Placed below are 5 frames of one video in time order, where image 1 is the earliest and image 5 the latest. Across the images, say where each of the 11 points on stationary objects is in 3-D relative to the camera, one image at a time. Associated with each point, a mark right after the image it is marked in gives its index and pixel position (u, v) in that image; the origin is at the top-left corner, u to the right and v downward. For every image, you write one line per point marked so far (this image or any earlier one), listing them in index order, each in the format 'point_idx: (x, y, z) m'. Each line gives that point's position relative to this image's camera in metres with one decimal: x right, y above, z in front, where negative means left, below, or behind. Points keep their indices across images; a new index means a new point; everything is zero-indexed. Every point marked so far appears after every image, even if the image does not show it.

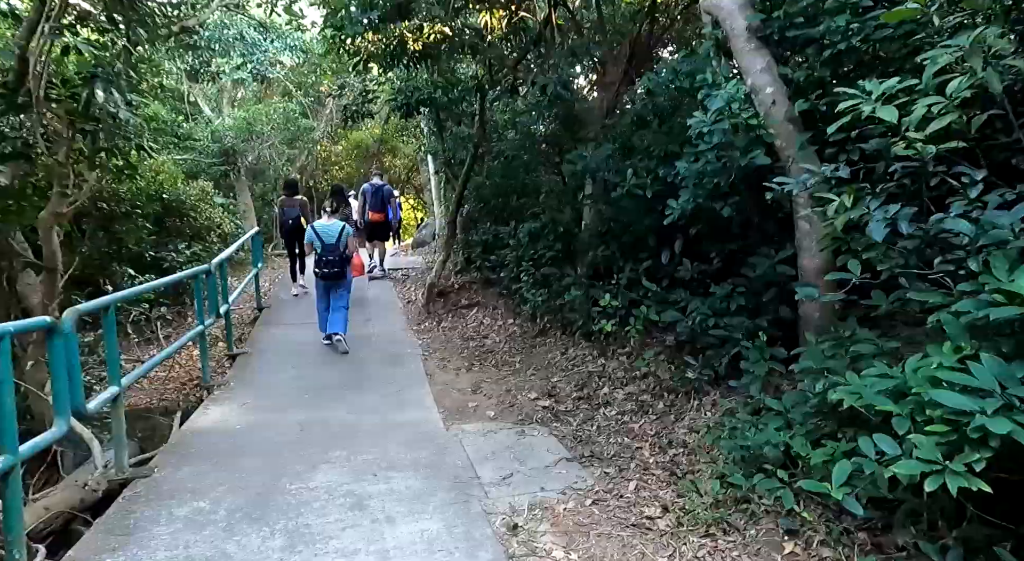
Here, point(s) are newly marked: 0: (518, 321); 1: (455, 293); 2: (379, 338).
0: (+0.1, -0.5, +7.5) m
1: (-0.8, -0.2, +8.9) m
2: (-1.5, -0.7, +7.6) m
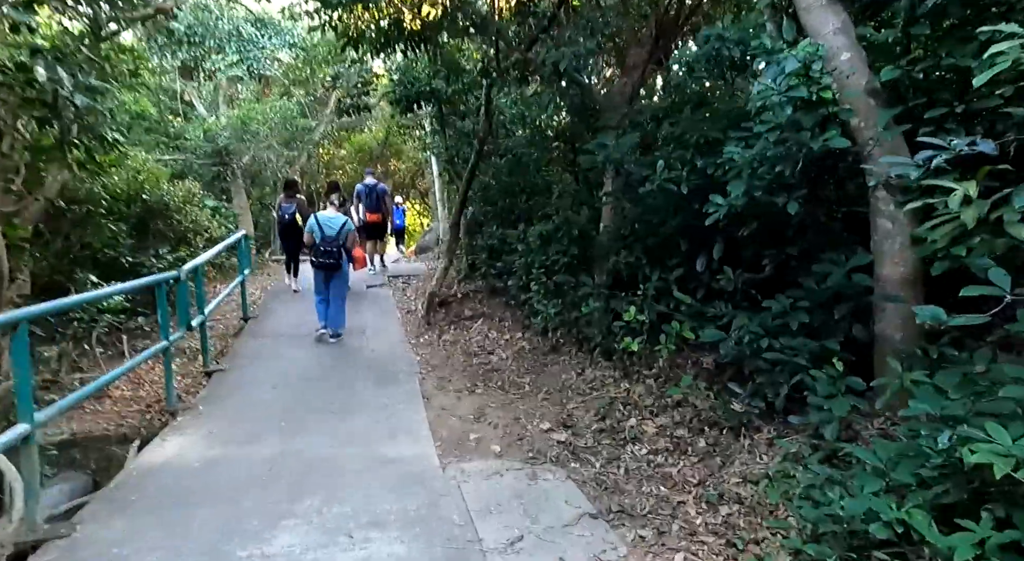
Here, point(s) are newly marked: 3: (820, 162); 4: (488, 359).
0: (+0.2, -0.6, +6.7) m
1: (-0.7, -0.3, +8.1) m
2: (-1.5, -0.7, +6.8) m
3: (+1.6, +0.6, +3.3) m
4: (-0.2, -0.8, +6.3) m
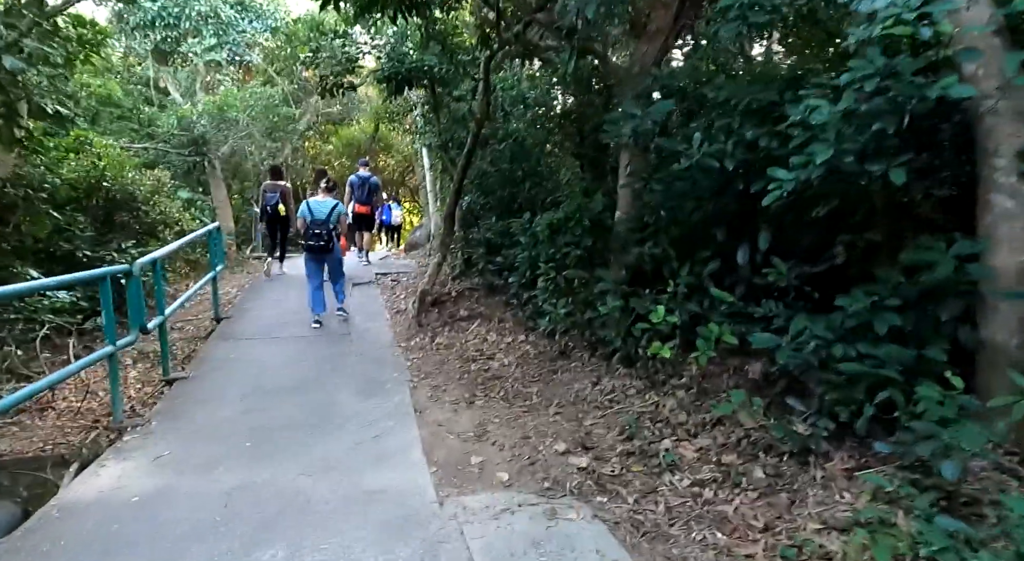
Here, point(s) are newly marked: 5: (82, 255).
0: (+0.2, -0.5, +6.0) m
1: (-0.7, -0.2, +7.4) m
2: (-1.4, -0.7, +6.1) m
3: (+1.6, +0.6, +2.6) m
4: (-0.2, -0.7, +5.6) m
5: (-4.9, +0.3, +7.4) m
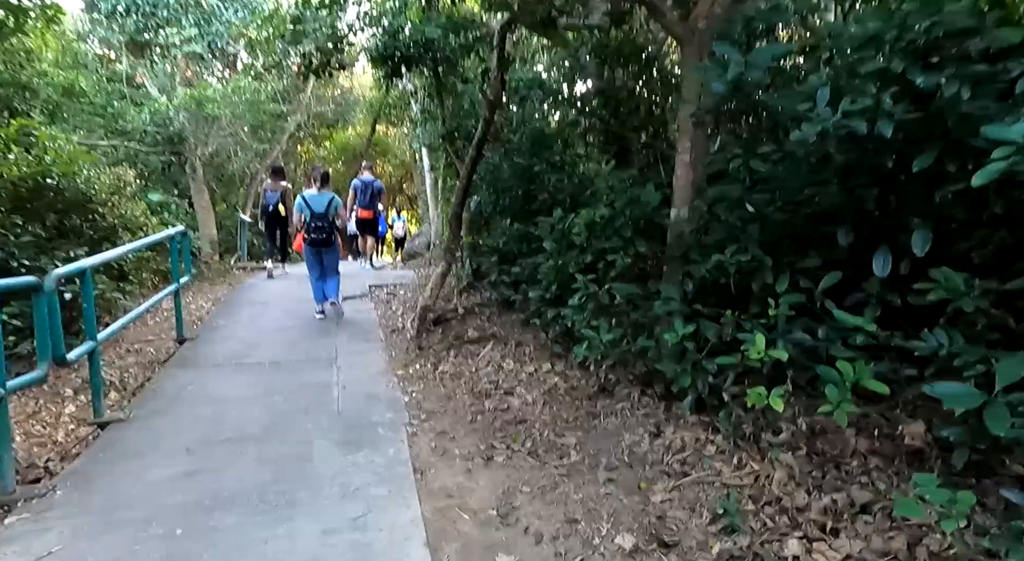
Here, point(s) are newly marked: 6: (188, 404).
0: (+0.4, -0.6, +4.9) m
1: (-0.5, -0.4, +6.3) m
2: (-1.3, -0.8, +4.9) m
3: (+1.8, +0.6, +1.5) m
4: (0.0, -0.8, +4.5) m
5: (-4.7, +0.1, +6.3) m
6: (-2.4, -0.9, +4.8) m
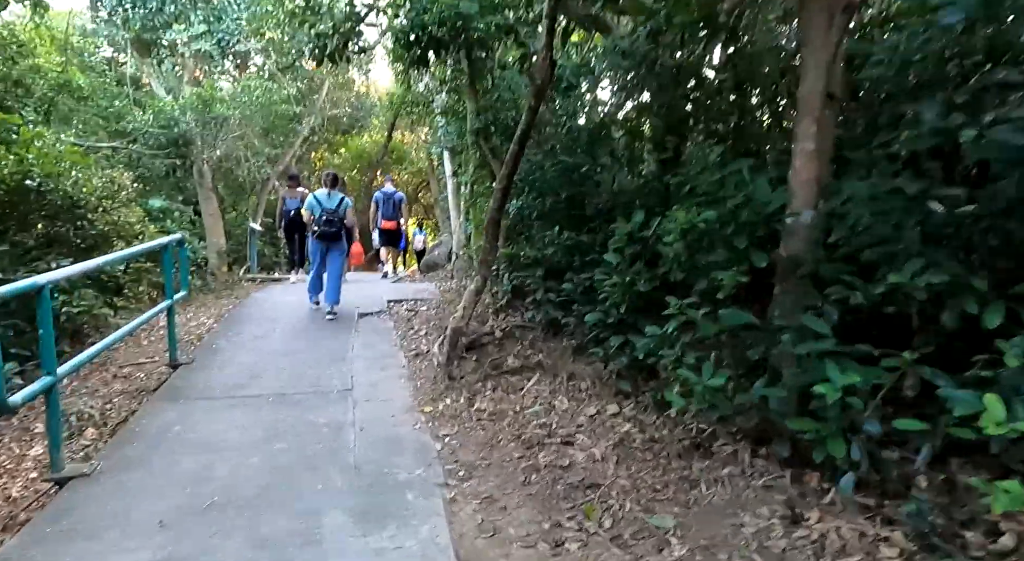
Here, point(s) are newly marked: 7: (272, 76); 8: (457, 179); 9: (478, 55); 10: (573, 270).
0: (+0.7, -0.8, +3.9) m
1: (-0.1, -0.5, +5.3) m
2: (-0.9, -0.9, +4.0) m
3: (+2.1, +0.5, +0.5) m
4: (+0.3, -1.0, +3.5) m
5: (-4.4, 0.0, +5.4) m
6: (-2.0, -1.0, +3.9) m
7: (-4.5, +3.8, +12.1) m
8: (-0.7, +1.4, +8.8) m
9: (-0.3, +2.0, +5.8) m
10: (+0.5, +0.1, +5.2) m
